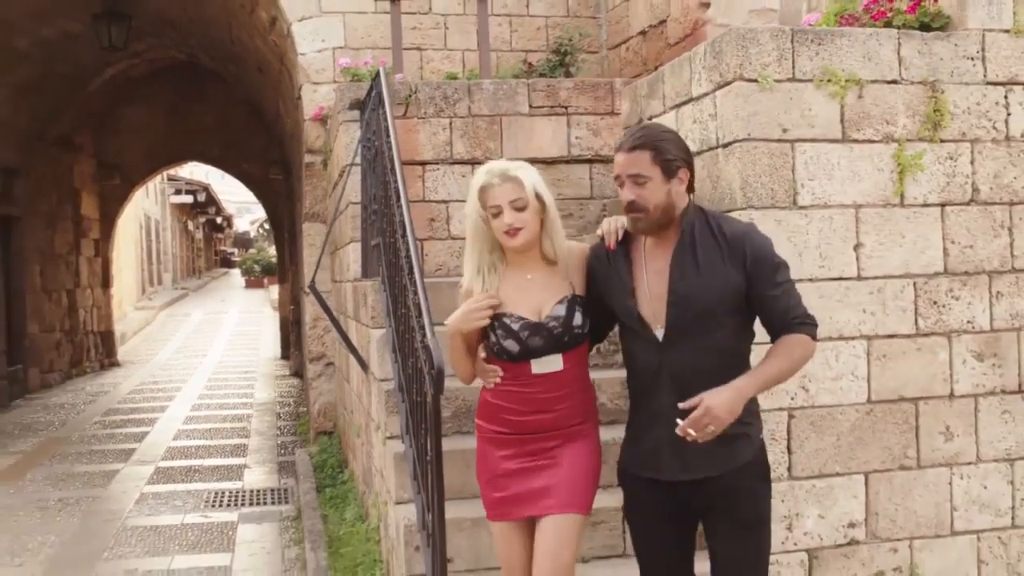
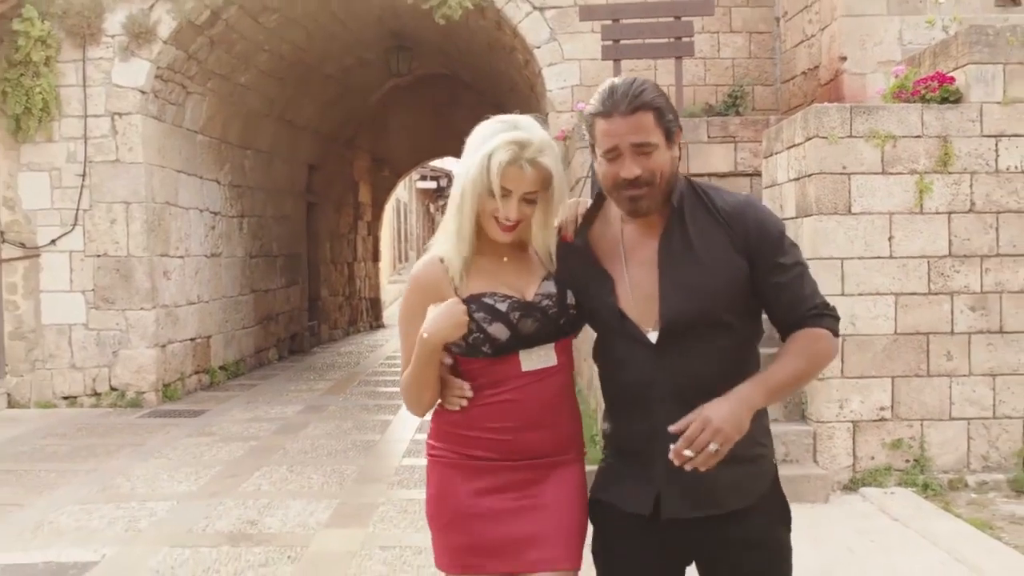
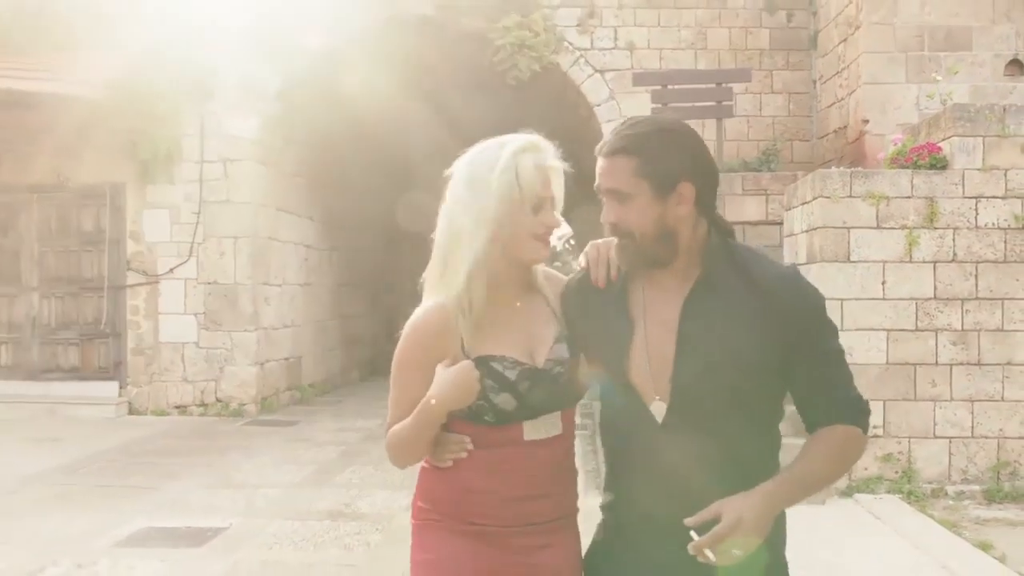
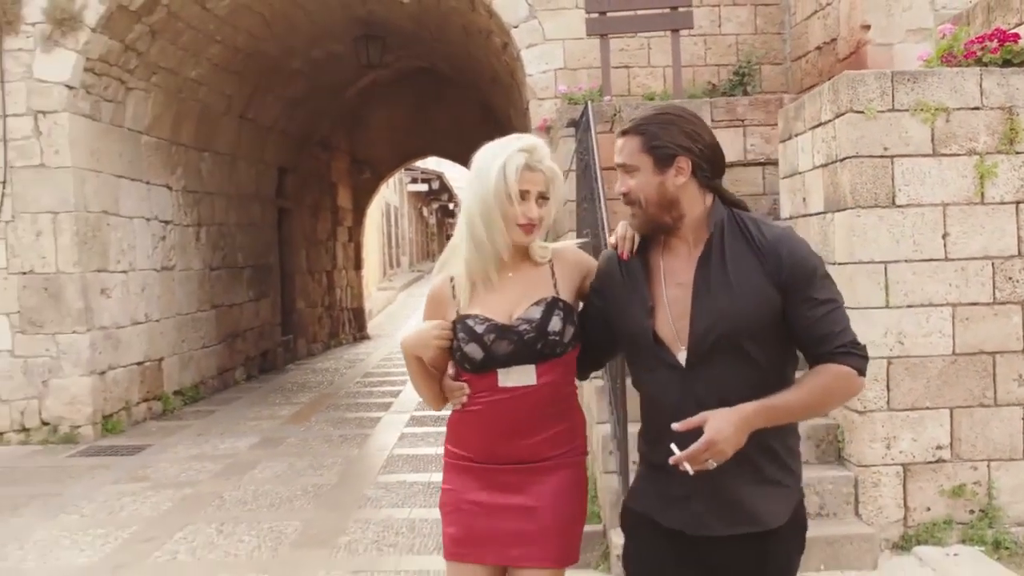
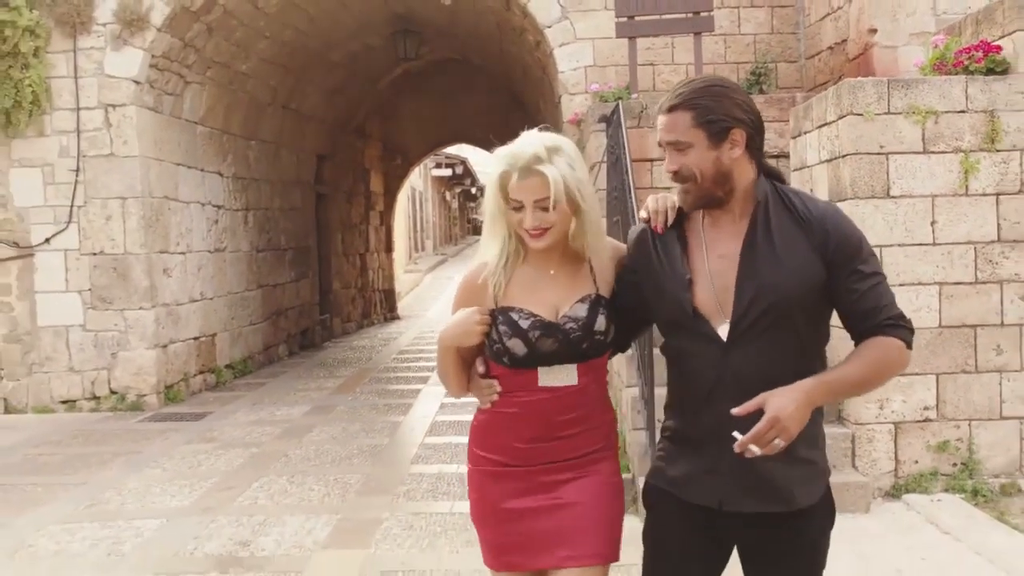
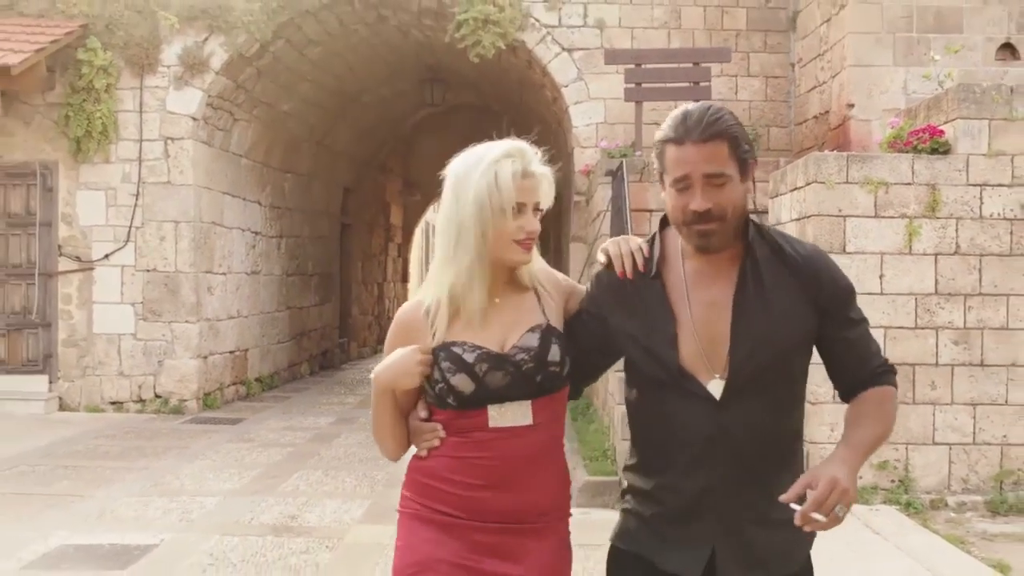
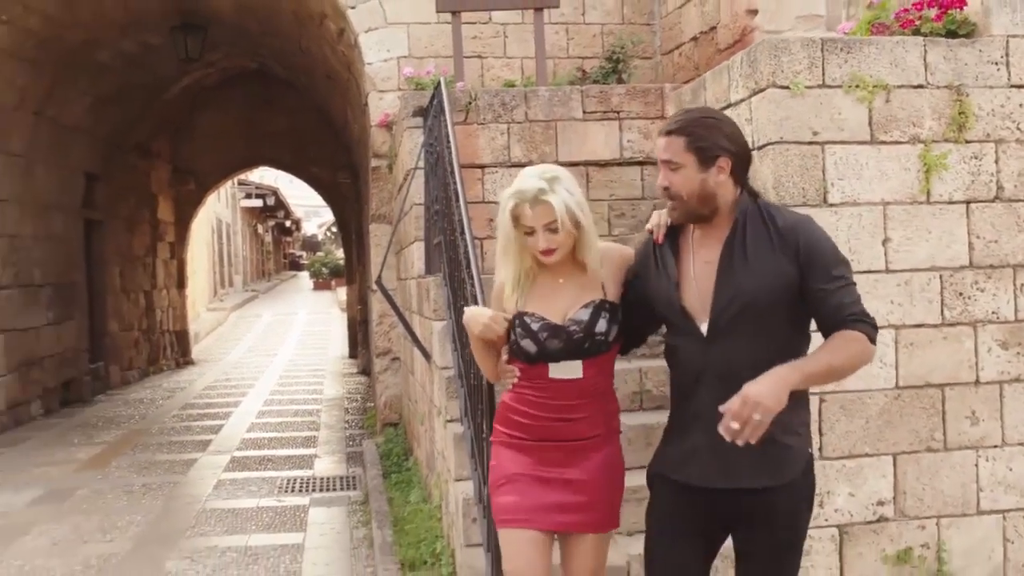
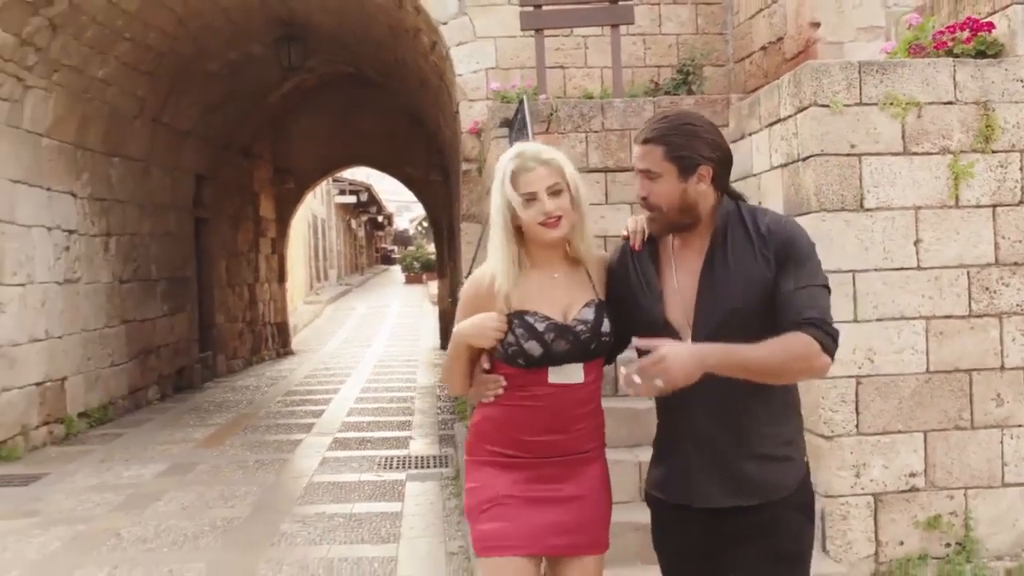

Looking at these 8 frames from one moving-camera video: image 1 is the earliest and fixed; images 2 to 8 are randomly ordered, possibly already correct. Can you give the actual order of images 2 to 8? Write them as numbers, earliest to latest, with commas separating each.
7, 8, 4, 5, 2, 6, 3
